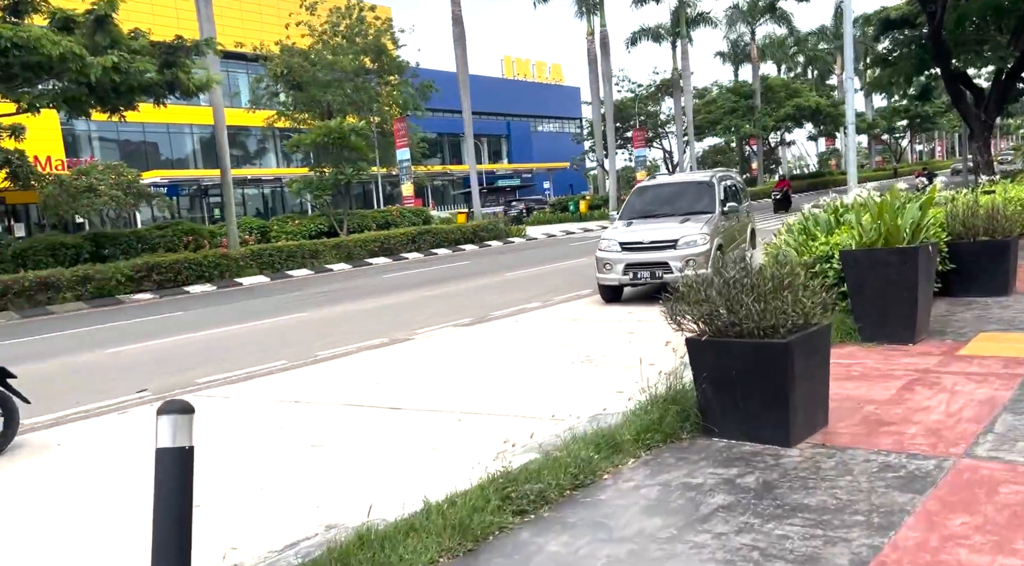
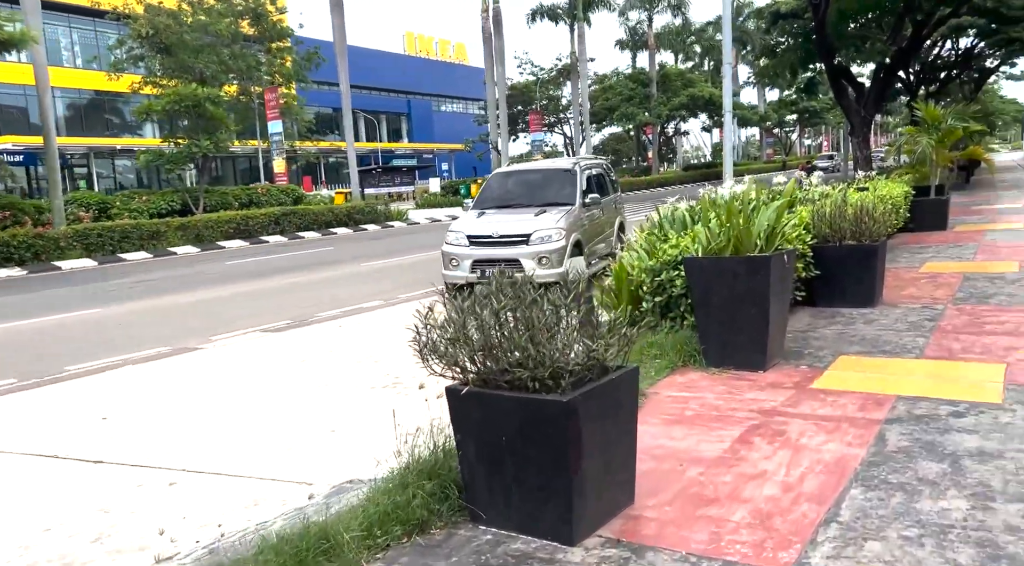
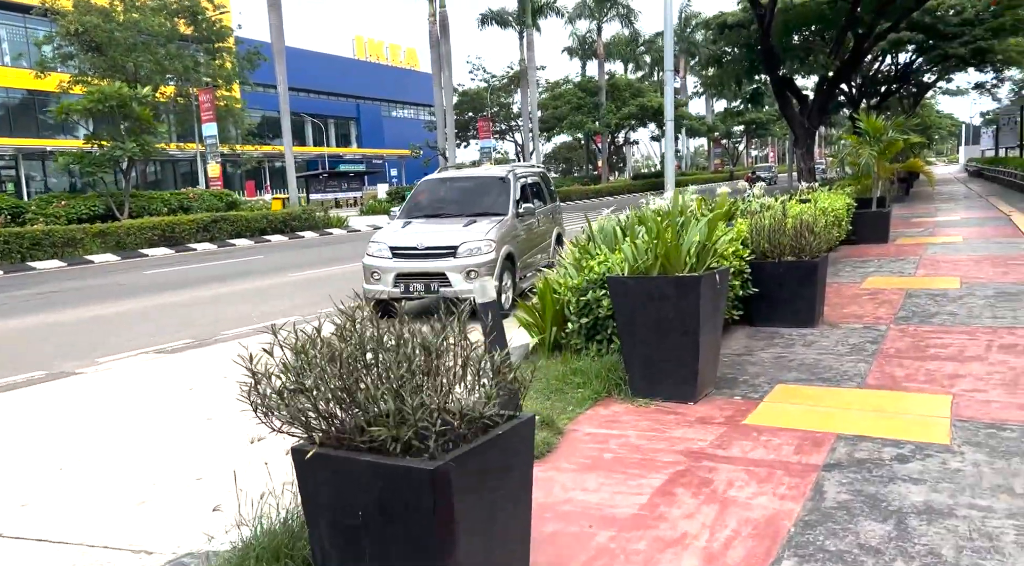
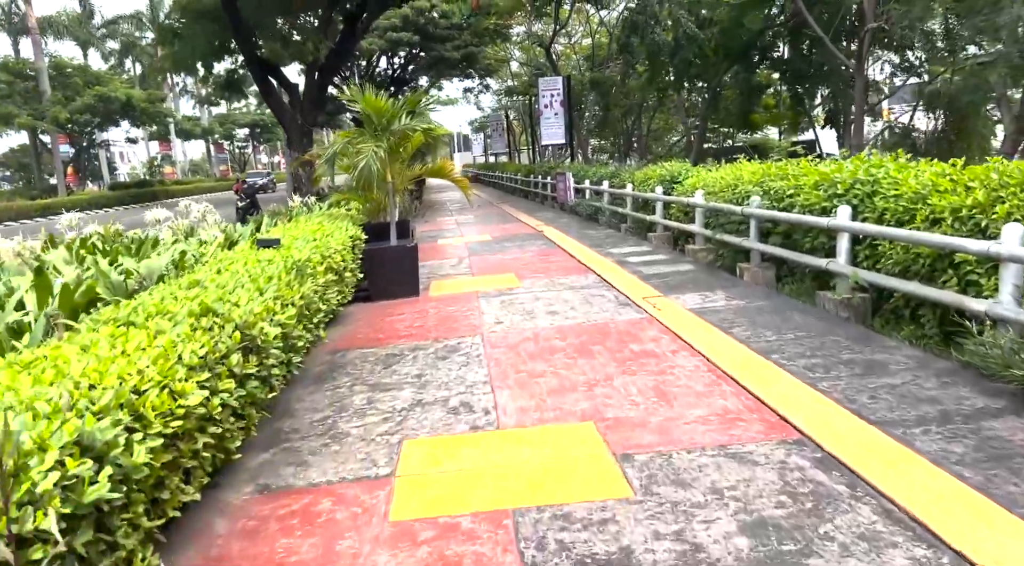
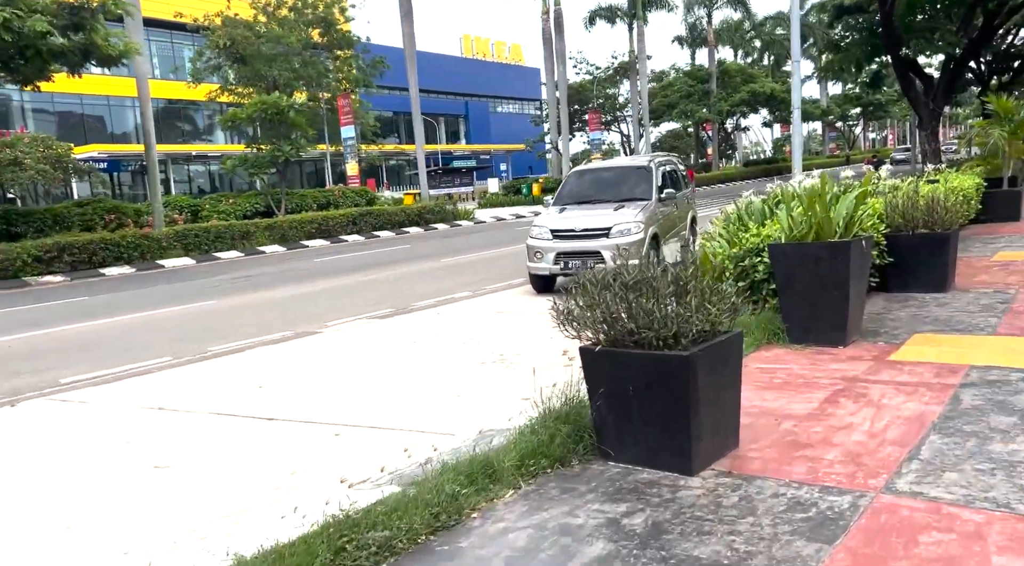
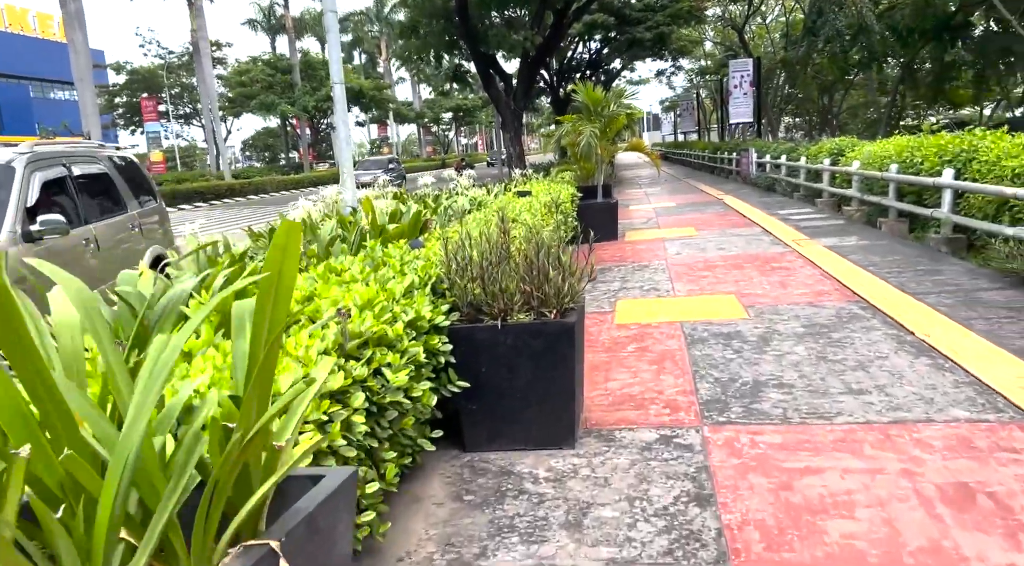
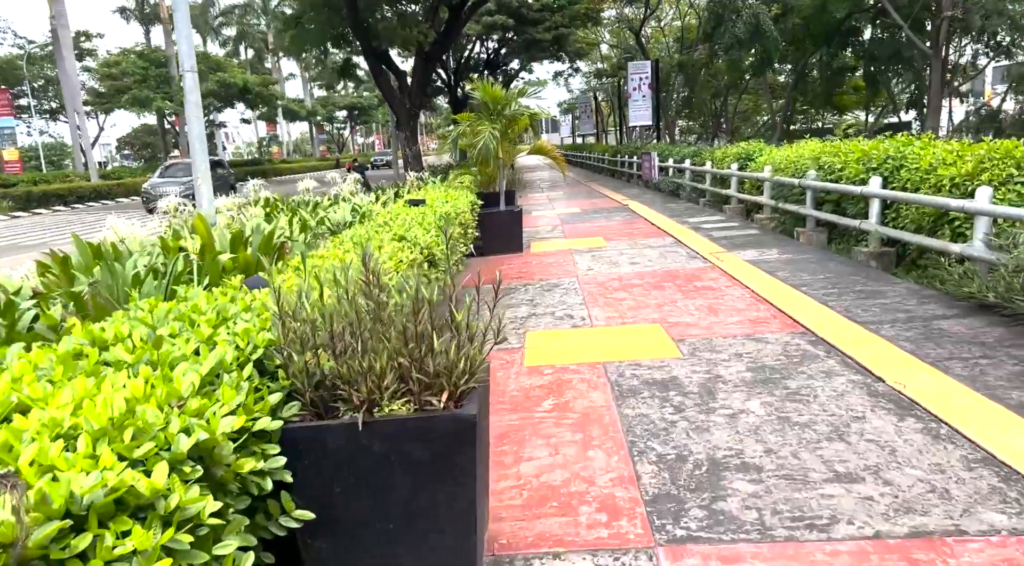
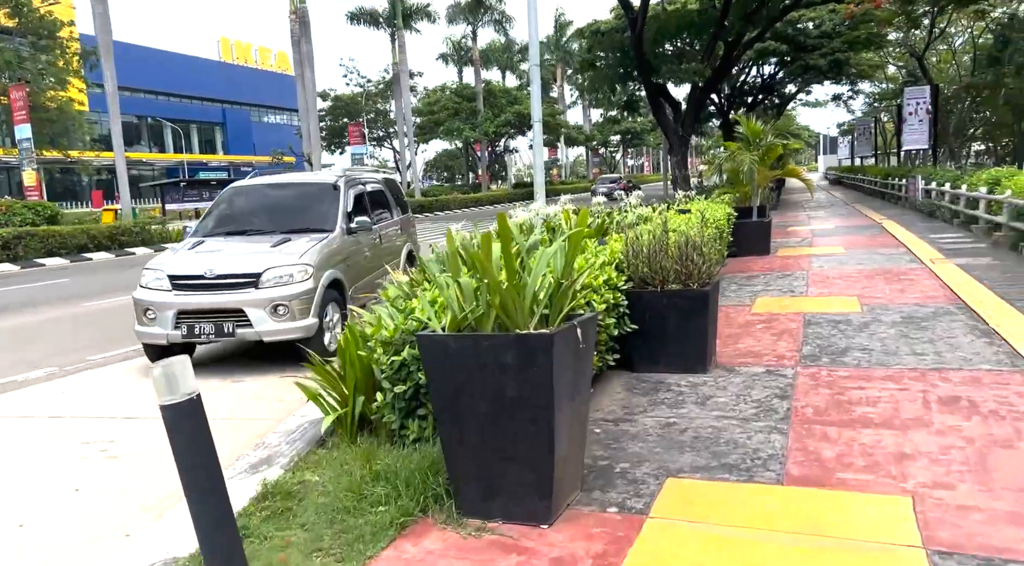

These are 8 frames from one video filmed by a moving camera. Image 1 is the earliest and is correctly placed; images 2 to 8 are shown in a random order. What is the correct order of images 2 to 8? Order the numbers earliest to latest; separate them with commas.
5, 2, 3, 8, 6, 7, 4
